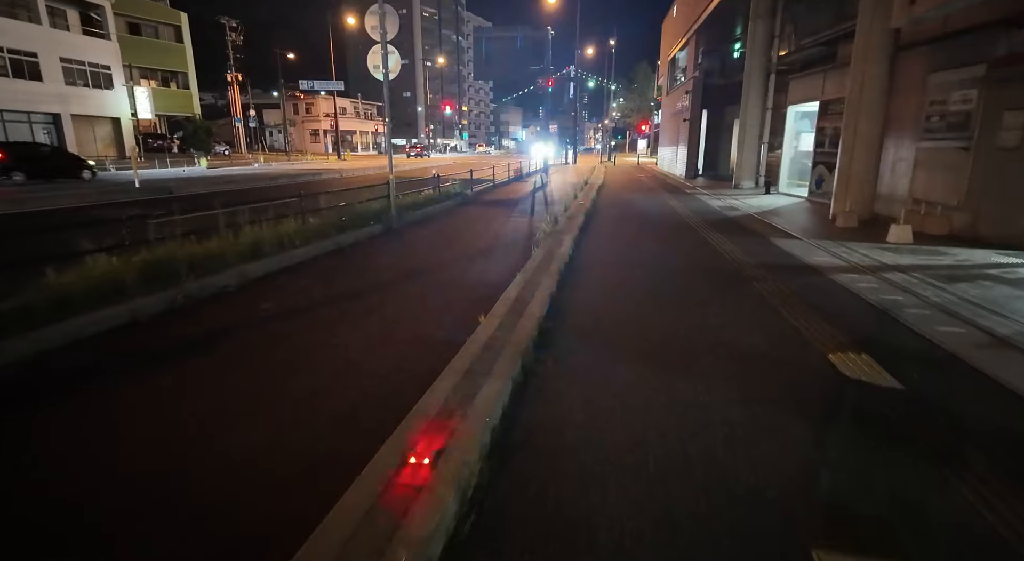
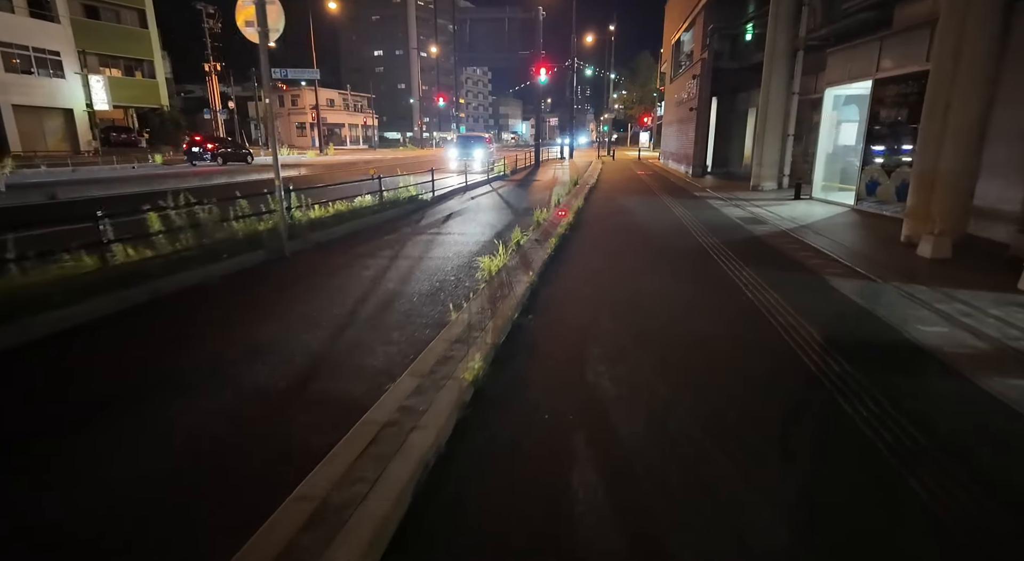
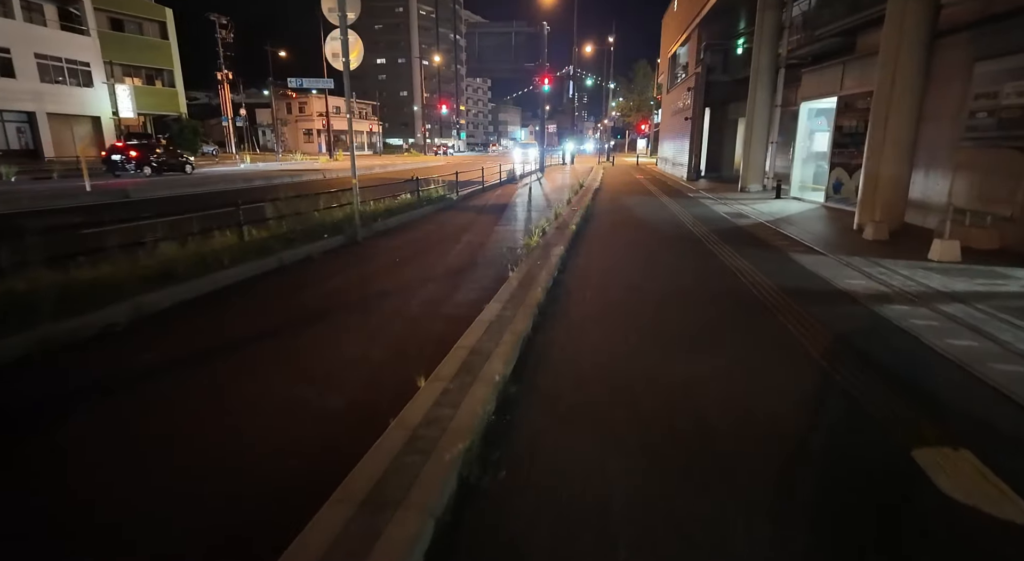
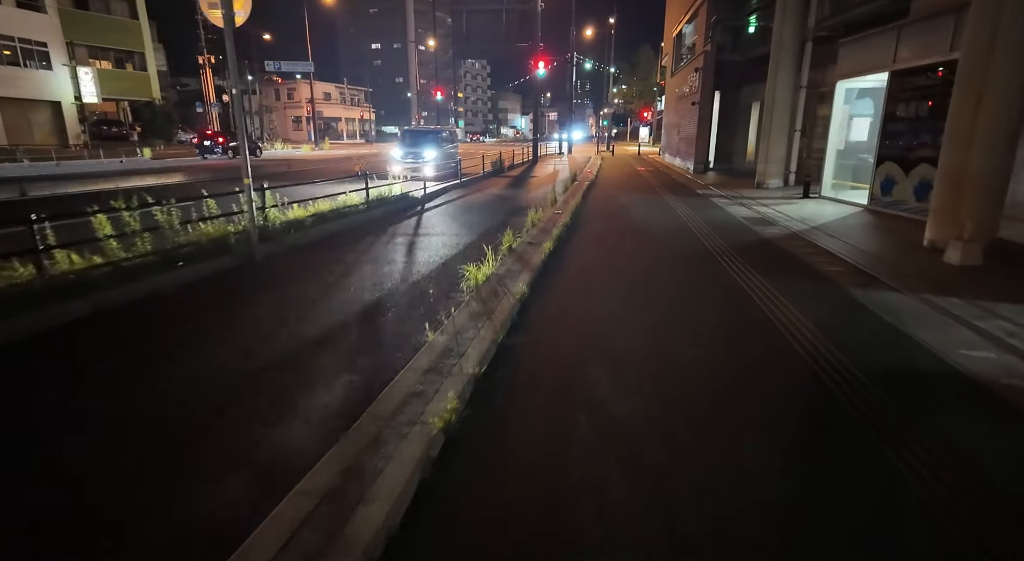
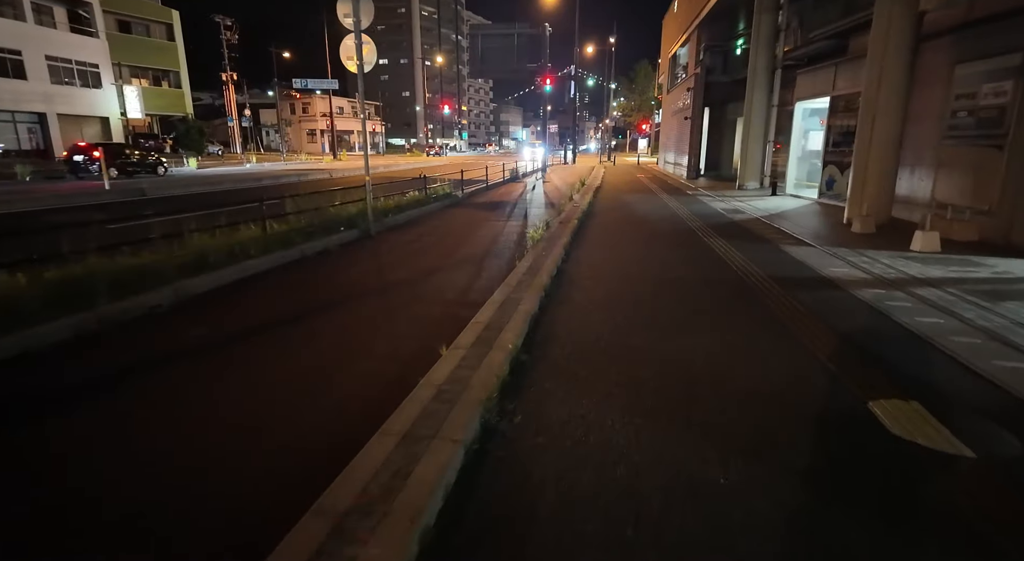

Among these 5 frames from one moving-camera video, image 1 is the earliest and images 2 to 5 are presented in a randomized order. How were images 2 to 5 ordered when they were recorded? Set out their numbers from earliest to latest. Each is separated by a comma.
5, 3, 2, 4
